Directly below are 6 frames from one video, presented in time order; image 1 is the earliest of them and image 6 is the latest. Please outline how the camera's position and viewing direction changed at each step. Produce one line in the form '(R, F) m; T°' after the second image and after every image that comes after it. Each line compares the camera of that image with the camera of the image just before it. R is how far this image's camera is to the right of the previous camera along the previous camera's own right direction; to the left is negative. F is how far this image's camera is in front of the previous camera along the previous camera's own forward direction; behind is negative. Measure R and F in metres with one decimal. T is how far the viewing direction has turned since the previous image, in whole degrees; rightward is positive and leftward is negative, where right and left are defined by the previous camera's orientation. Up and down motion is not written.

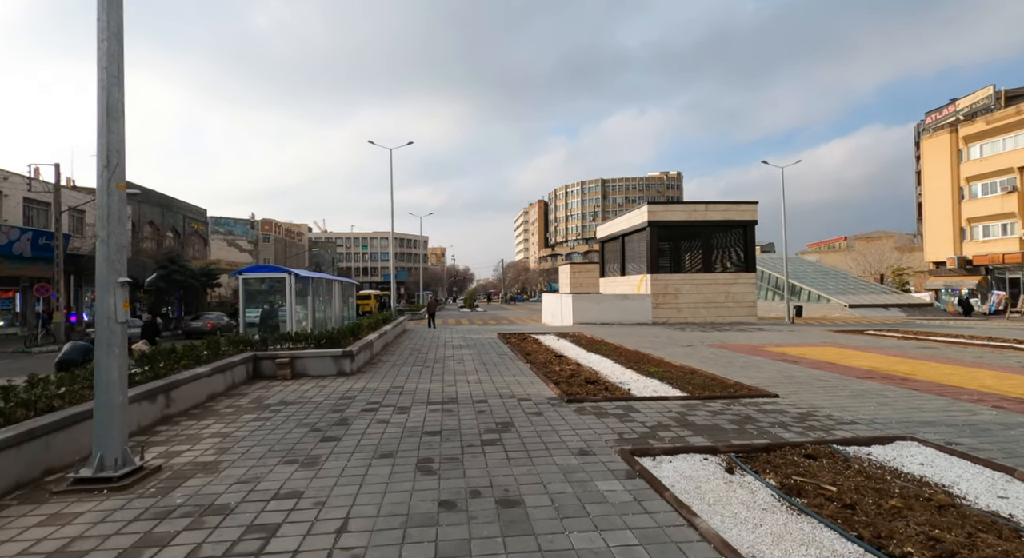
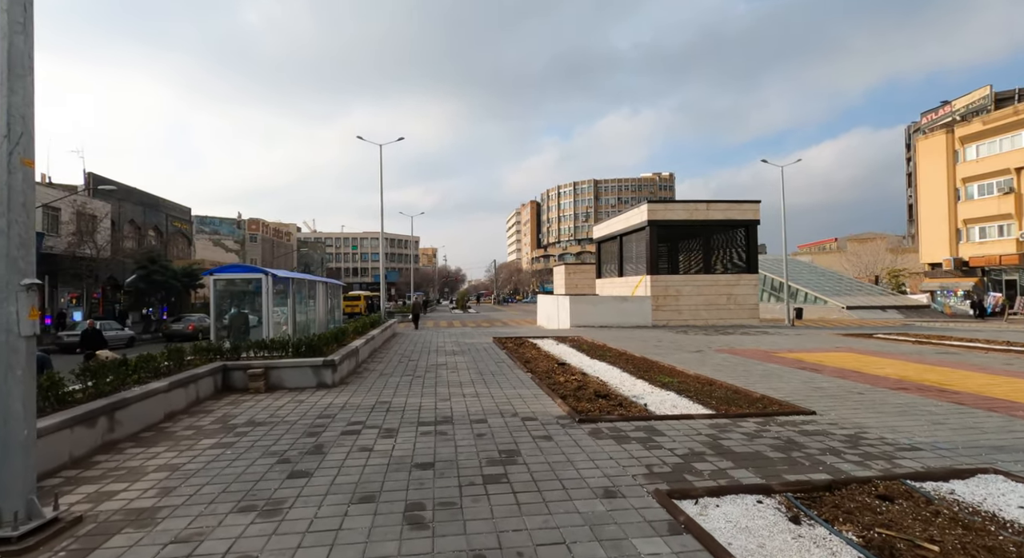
(-0.2, +1.0) m; +1°
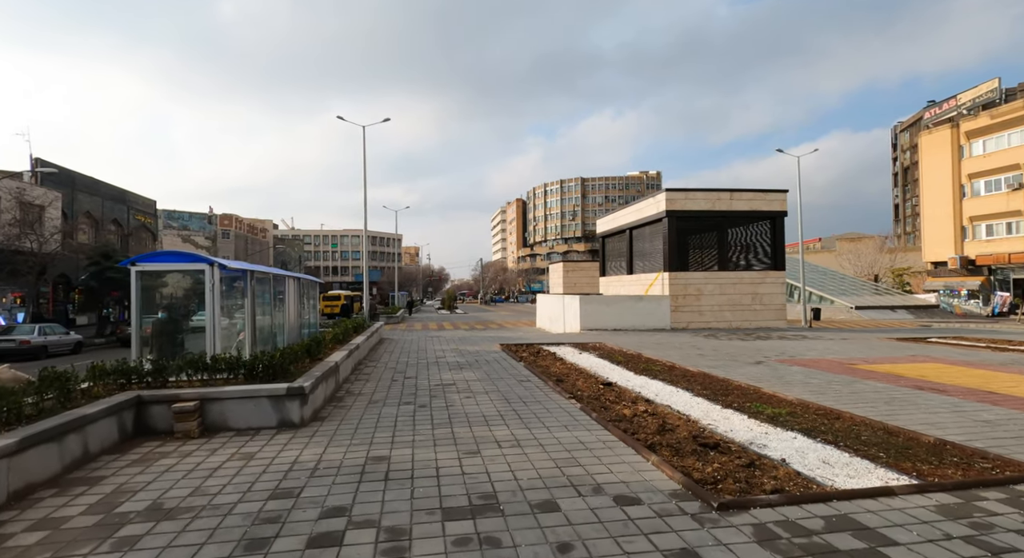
(-0.8, +2.8) m; +2°
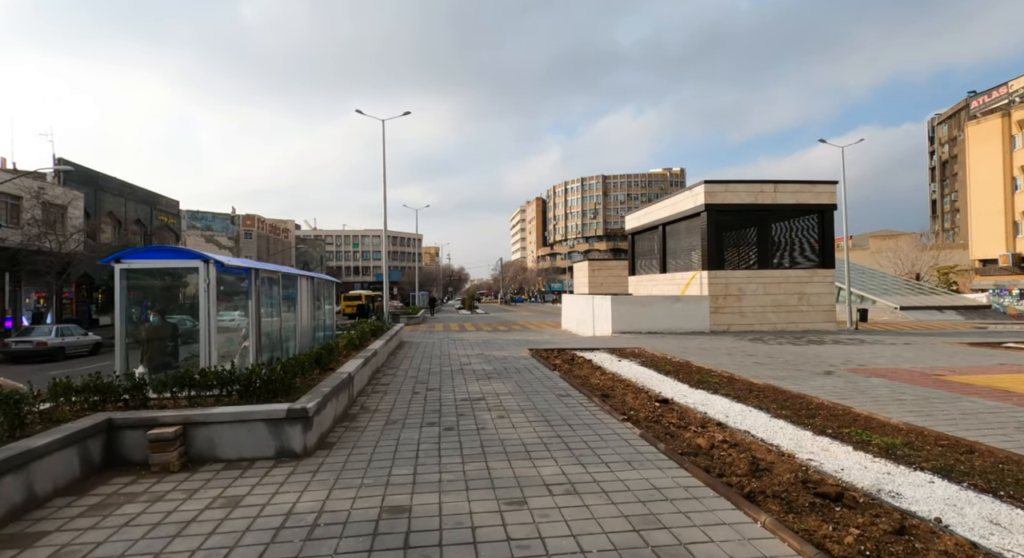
(-0.3, +1.2) m; -2°
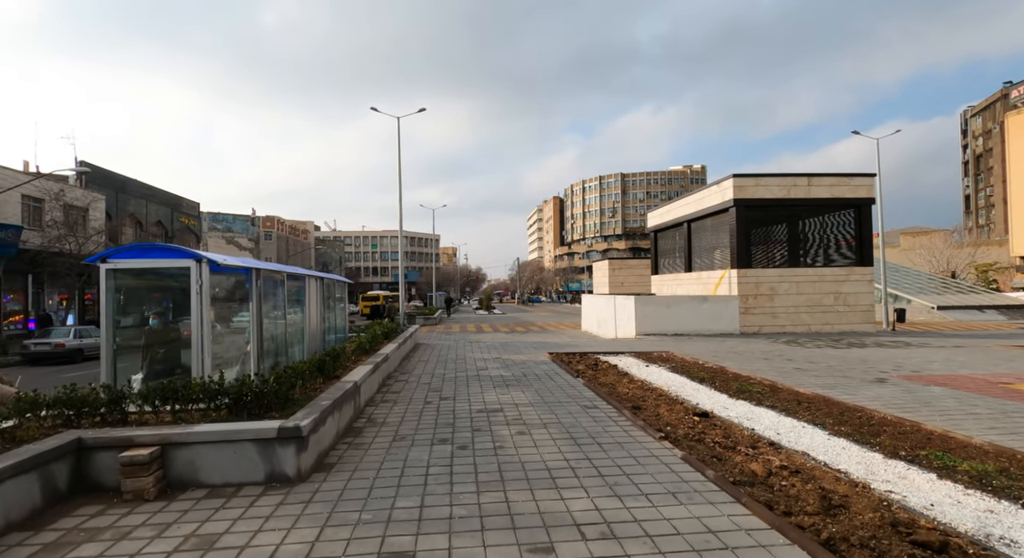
(0.0, +0.7) m; -2°
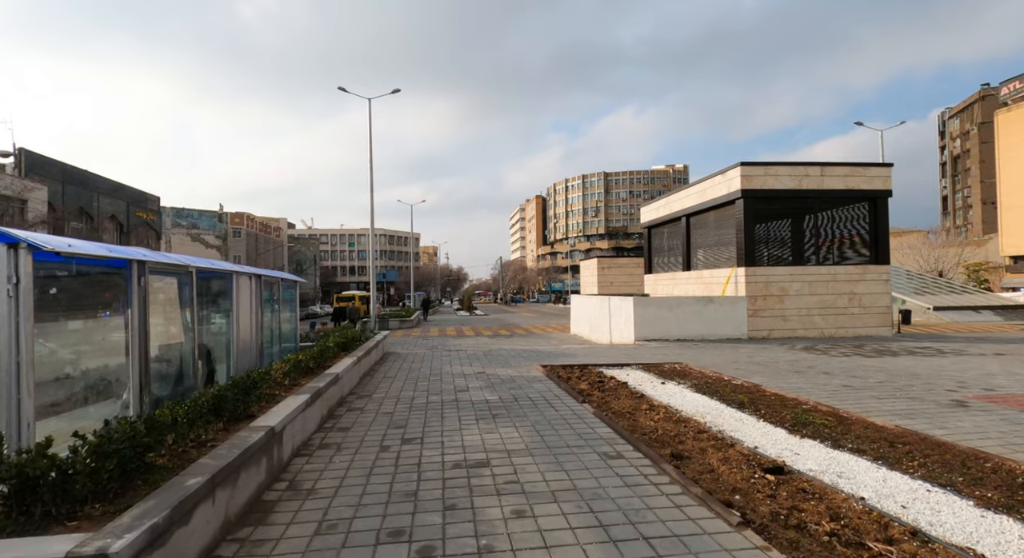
(-0.1, +2.2) m; +2°
